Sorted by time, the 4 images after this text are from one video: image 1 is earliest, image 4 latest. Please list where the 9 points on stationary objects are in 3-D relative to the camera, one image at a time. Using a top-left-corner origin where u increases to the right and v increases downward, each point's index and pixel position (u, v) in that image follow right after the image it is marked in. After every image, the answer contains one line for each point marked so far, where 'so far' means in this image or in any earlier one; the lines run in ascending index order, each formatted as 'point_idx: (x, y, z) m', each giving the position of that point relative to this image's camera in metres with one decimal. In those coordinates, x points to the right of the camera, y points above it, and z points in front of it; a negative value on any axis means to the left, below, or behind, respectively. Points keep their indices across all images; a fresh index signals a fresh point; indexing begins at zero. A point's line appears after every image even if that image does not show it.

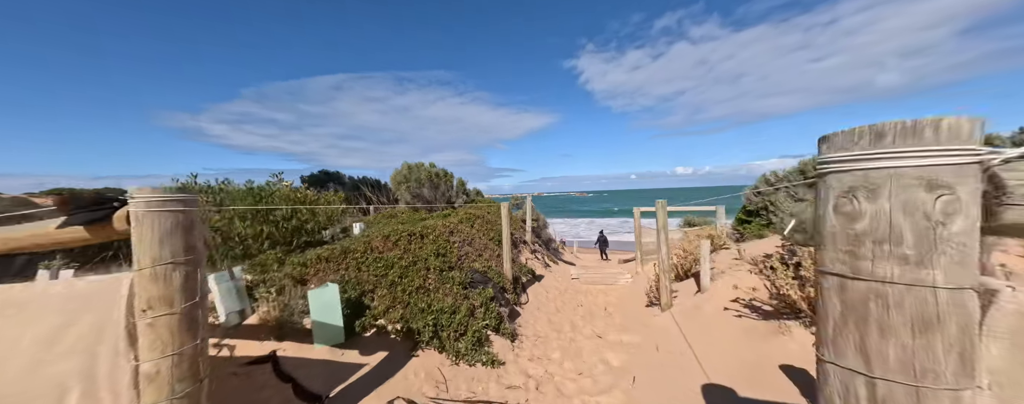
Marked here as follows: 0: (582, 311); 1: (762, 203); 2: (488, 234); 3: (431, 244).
0: (+1.3, -2.0, +5.9) m
1: (+6.8, 0.0, +8.8) m
2: (-0.6, -0.8, +7.5) m
3: (-1.3, -0.7, +5.2) m
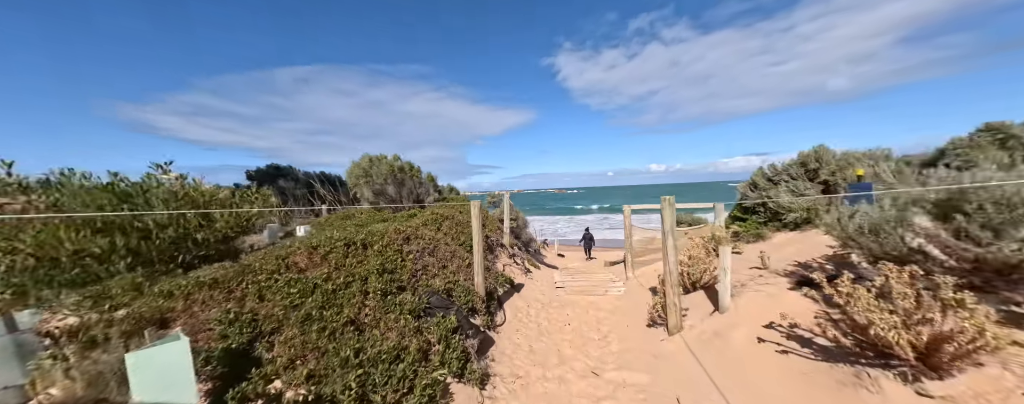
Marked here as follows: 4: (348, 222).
0: (+0.9, -2.0, +4.8) m
1: (+6.2, +0.1, +8.1) m
2: (-1.1, -0.8, +6.3) m
3: (-1.7, -0.7, +4.0) m
4: (-4.1, -0.5, +8.0) m
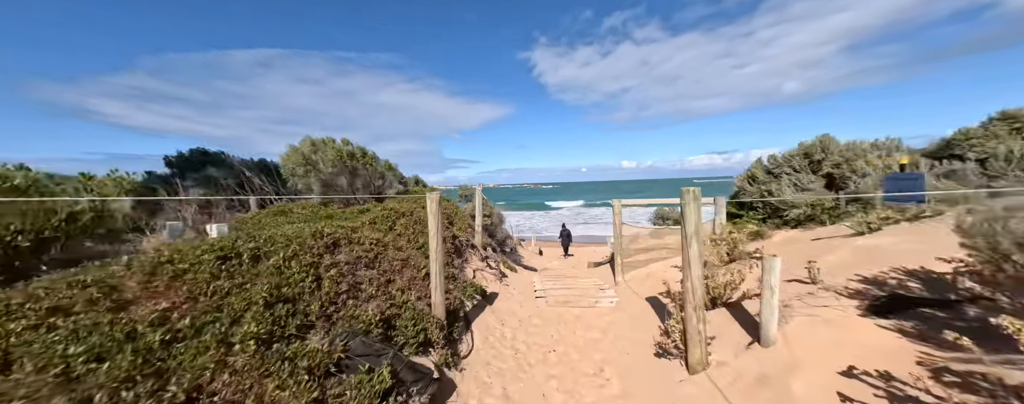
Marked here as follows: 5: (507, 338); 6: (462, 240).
0: (+0.5, -1.9, +3.7) m
1: (+5.6, +0.2, +7.3) m
2: (-1.5, -0.6, +5.0) m
3: (-2.0, -0.6, +2.6) m
4: (-4.6, -0.3, +6.4) m
5: (-0.1, -1.9, +4.6) m
6: (-1.1, -0.8, +7.0) m
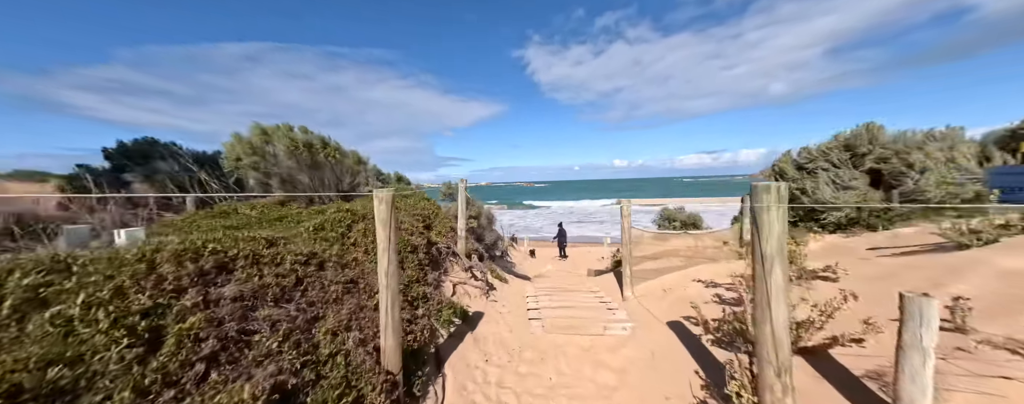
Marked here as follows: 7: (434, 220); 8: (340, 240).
0: (+0.4, -1.9, +2.6) m
1: (+5.4, +0.2, +6.3) m
2: (-1.7, -0.6, +3.8) m
3: (-2.1, -0.6, +1.4) m
4: (-4.8, -0.3, +5.2) m
5: (-0.2, -1.9, +3.4) m
6: (-1.3, -0.8, +5.9) m
7: (-1.7, -0.4, +6.9) m
8: (-2.1, -0.4, +4.1) m
